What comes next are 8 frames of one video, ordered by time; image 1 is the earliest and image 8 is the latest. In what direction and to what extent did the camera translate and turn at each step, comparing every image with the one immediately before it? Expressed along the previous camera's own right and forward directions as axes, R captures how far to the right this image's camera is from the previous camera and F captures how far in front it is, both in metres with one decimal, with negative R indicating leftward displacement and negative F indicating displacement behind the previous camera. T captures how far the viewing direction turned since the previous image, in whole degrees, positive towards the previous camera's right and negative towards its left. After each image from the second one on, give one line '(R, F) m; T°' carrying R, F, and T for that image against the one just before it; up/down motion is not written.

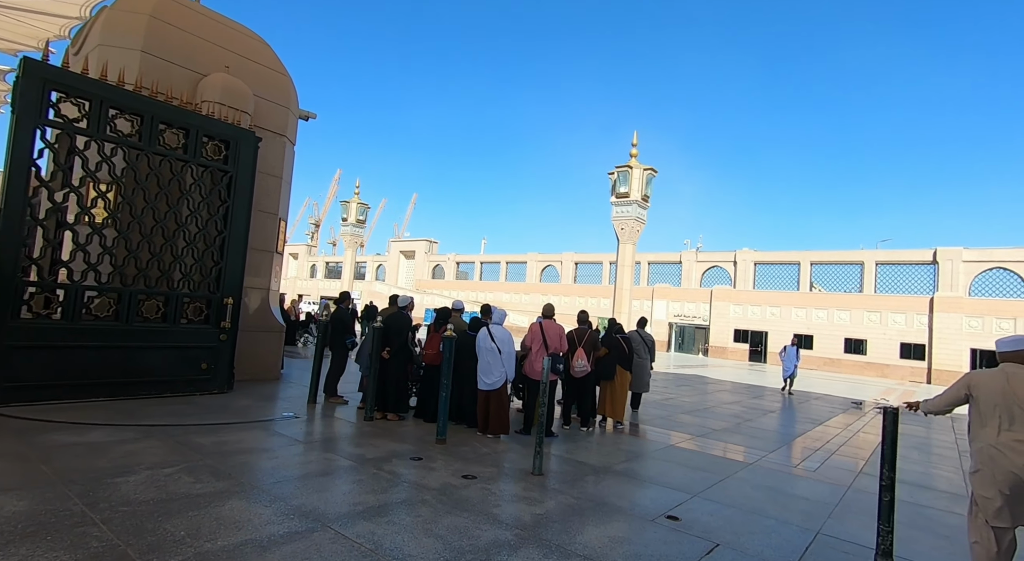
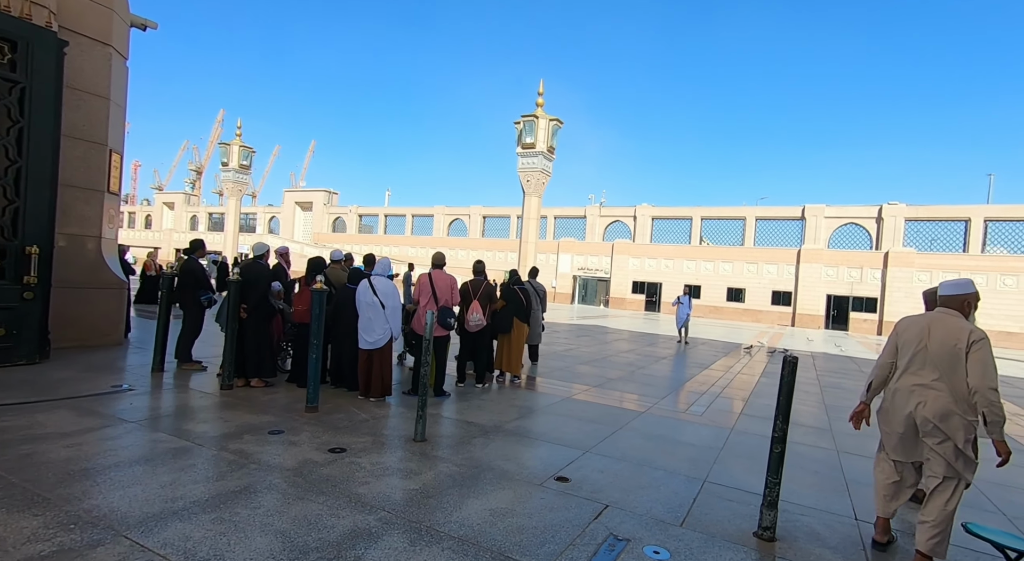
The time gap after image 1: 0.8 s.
(+0.2, +0.5) m; +9°
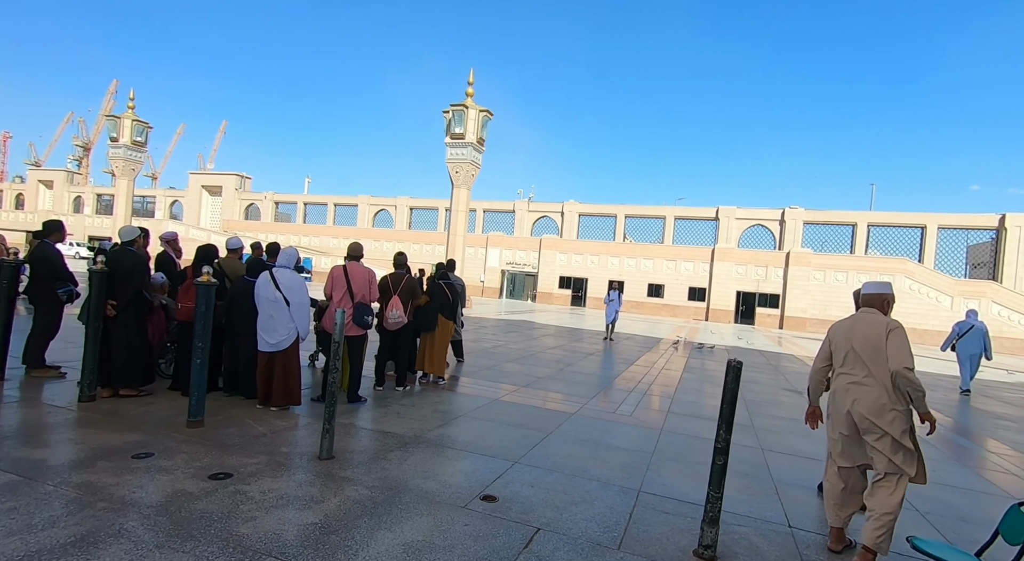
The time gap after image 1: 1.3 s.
(0.0, +0.5) m; +7°
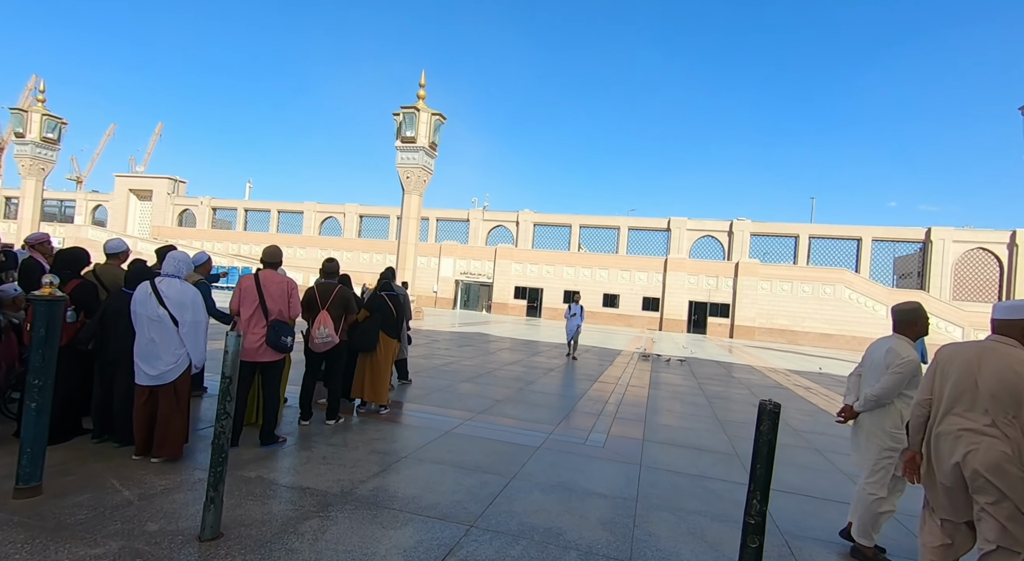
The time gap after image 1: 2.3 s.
(0.0, +1.0) m; +5°
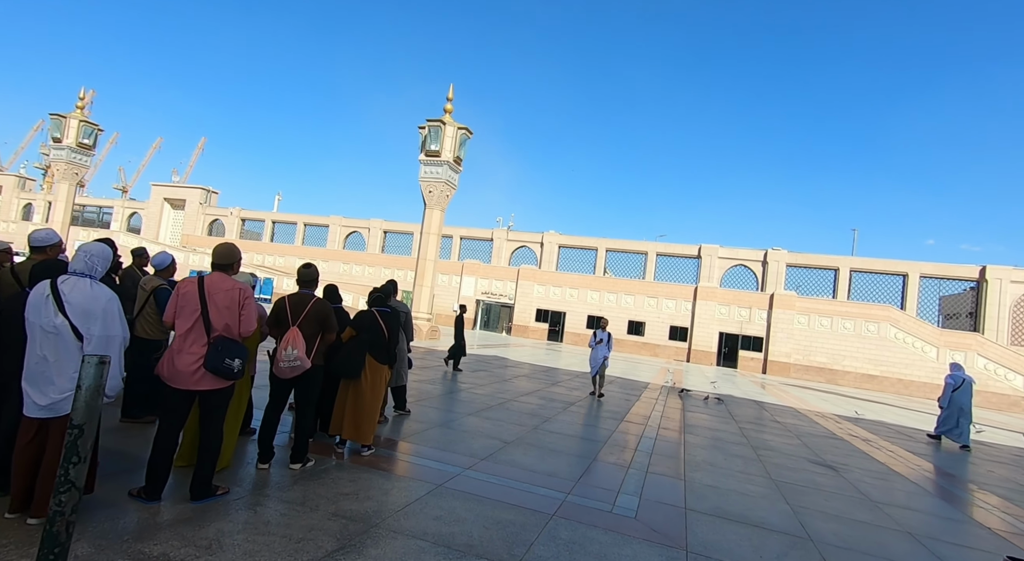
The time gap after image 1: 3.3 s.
(+0.1, +1.1) m; -2°
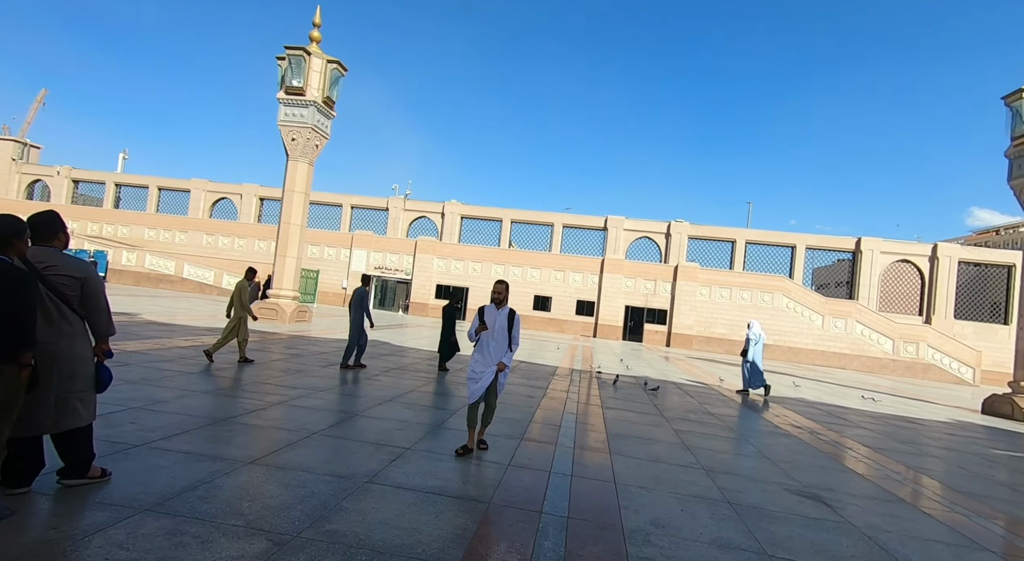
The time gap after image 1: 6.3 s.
(+0.7, +3.3) m; +9°
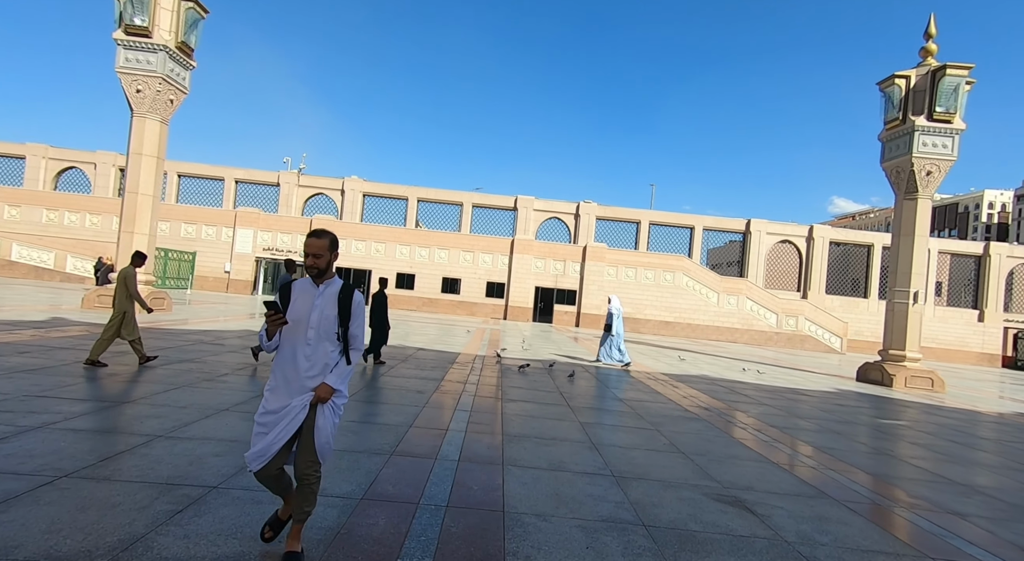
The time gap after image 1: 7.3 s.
(+0.5, +1.4) m; +9°
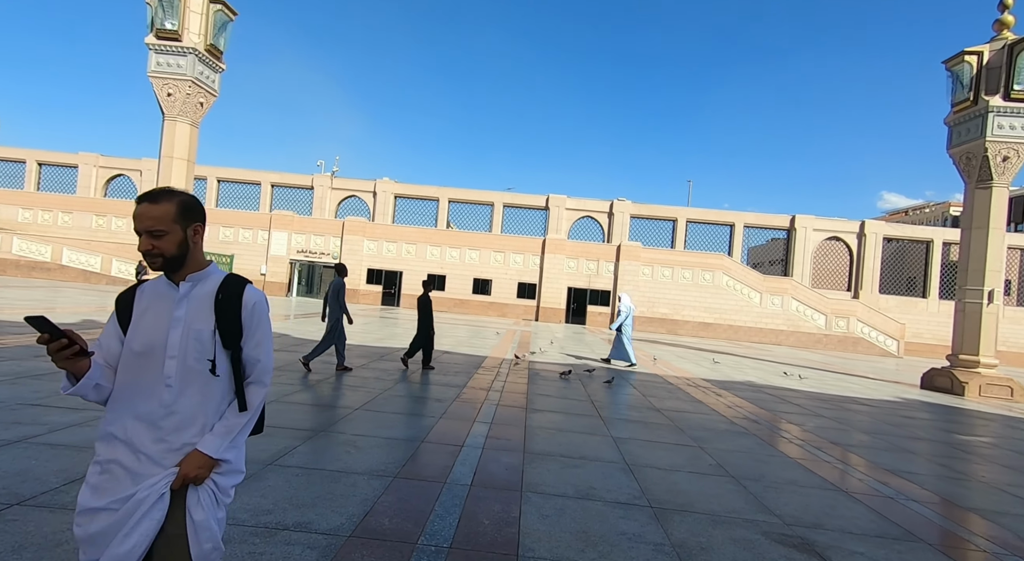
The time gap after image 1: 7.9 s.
(+0.2, +0.7) m; -4°
